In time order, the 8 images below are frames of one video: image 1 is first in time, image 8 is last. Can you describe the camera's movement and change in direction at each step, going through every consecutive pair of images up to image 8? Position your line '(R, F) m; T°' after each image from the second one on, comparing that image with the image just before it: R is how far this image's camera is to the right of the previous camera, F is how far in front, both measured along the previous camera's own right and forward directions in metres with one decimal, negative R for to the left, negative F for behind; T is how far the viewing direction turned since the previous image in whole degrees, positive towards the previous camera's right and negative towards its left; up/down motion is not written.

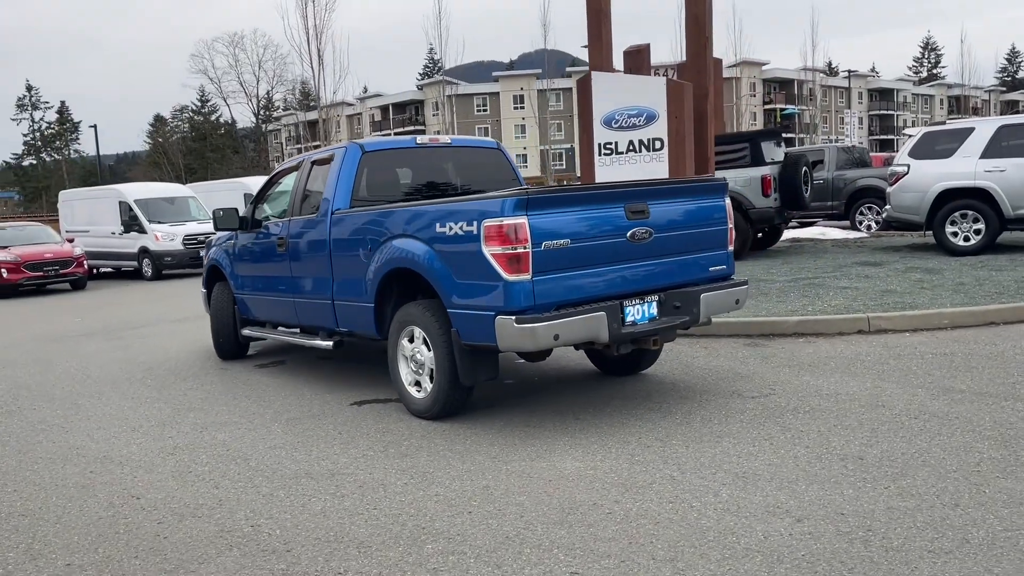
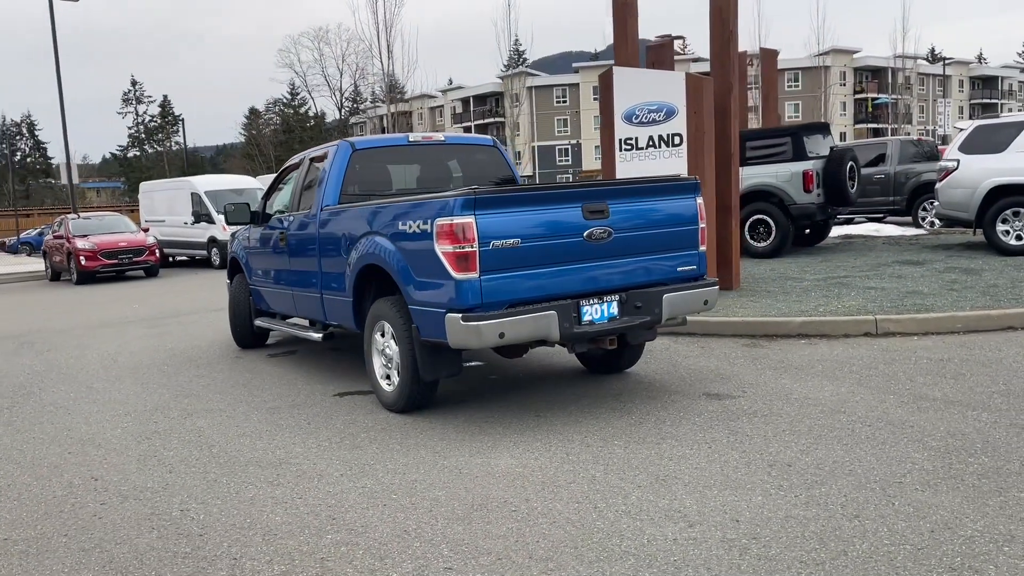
(+0.8, 0.0) m; -5°
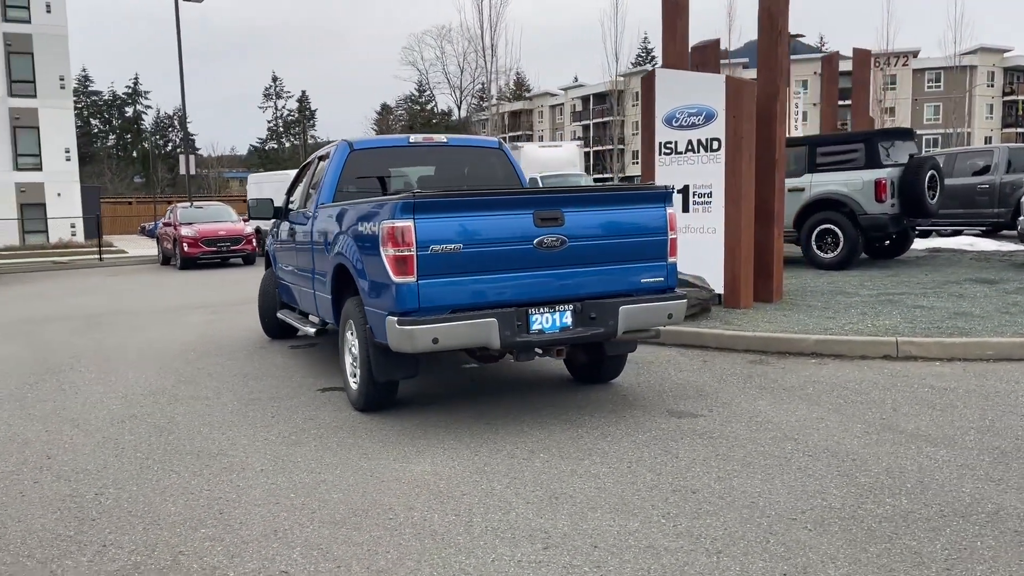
(+1.1, +0.1) m; -8°
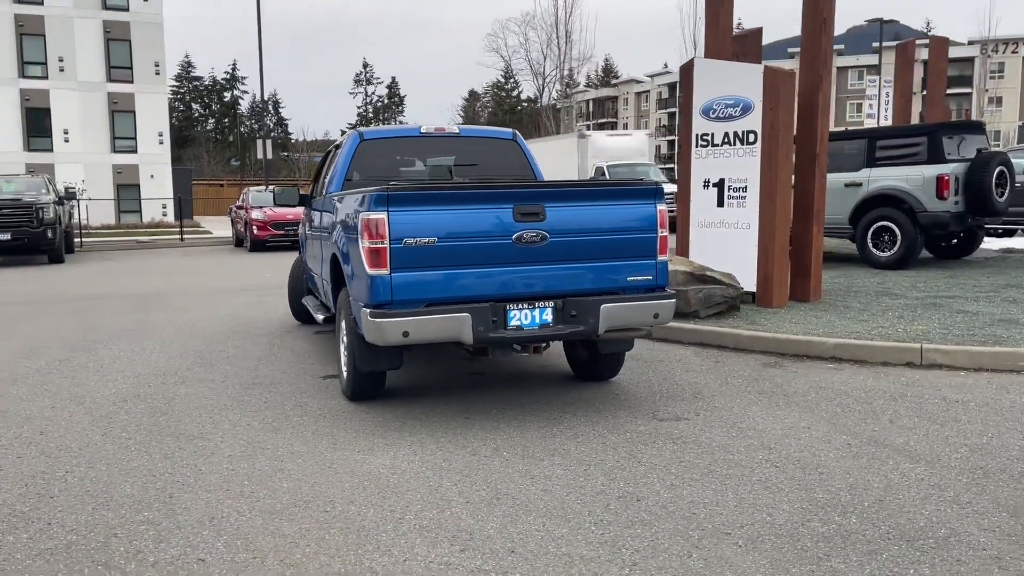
(+0.6, +0.1) m; -5°
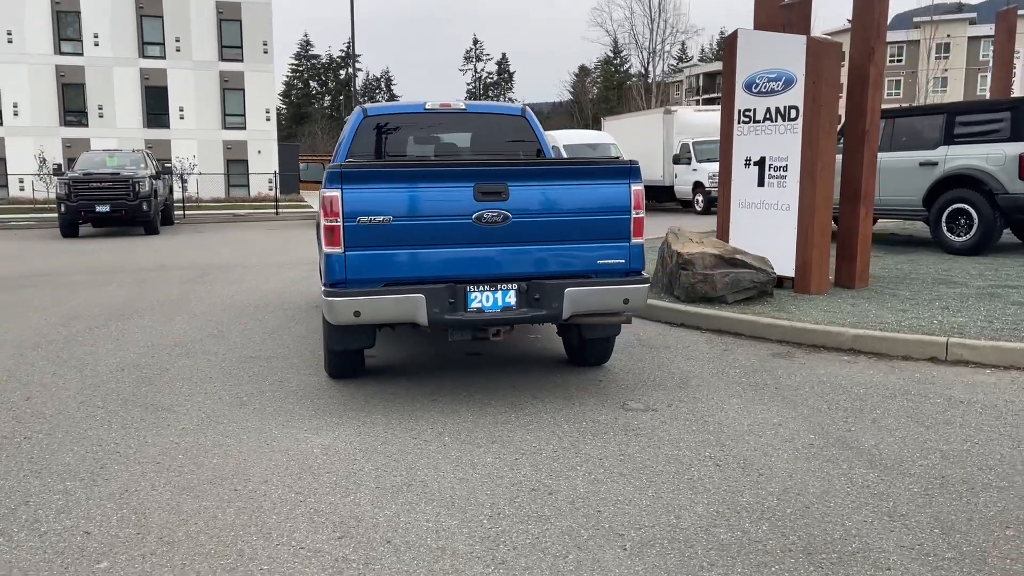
(+0.9, +0.2) m; -7°
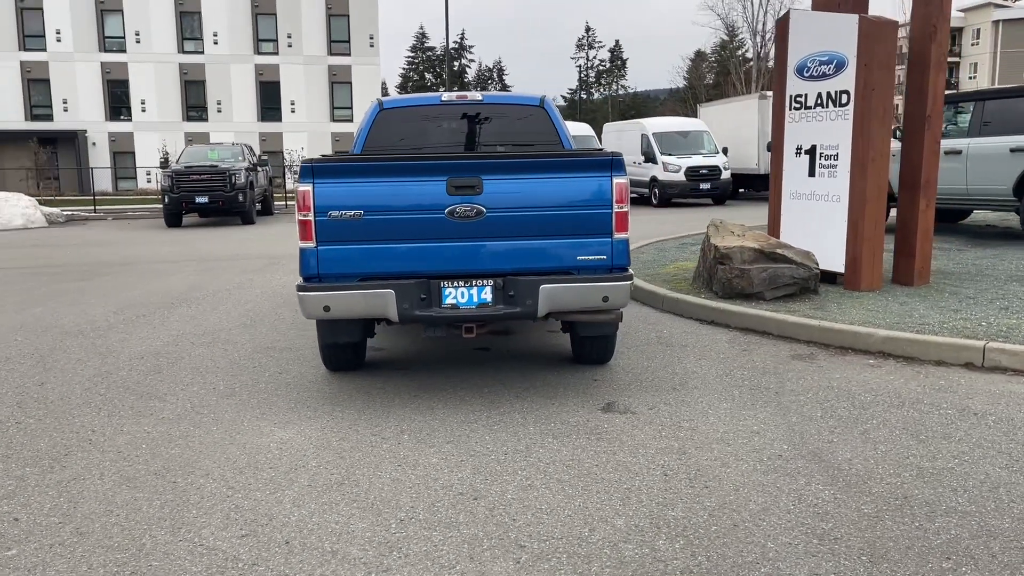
(+0.8, +0.2) m; -7°
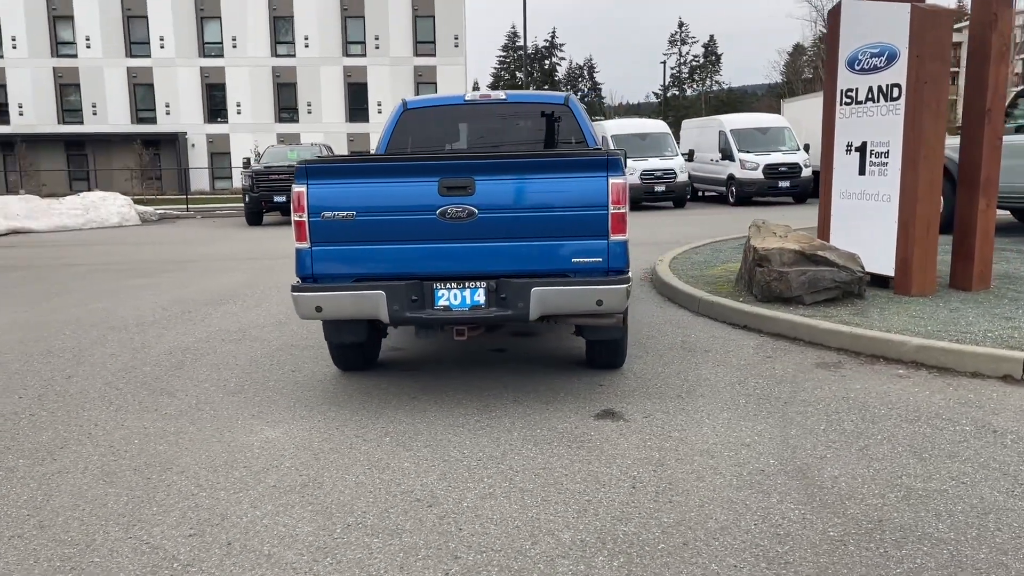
(+0.6, +0.1) m; -6°
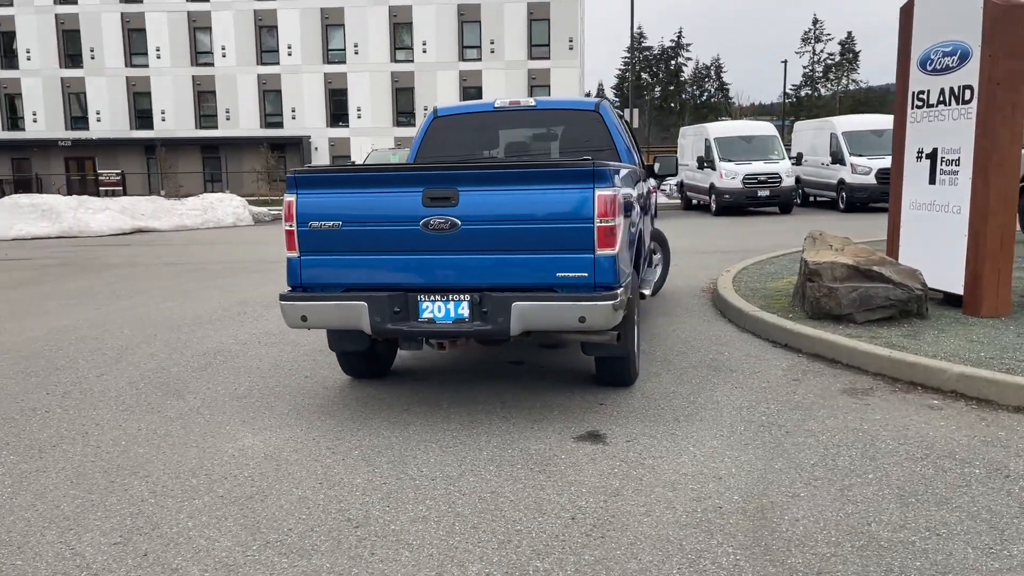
(+0.8, +0.2) m; -8°
